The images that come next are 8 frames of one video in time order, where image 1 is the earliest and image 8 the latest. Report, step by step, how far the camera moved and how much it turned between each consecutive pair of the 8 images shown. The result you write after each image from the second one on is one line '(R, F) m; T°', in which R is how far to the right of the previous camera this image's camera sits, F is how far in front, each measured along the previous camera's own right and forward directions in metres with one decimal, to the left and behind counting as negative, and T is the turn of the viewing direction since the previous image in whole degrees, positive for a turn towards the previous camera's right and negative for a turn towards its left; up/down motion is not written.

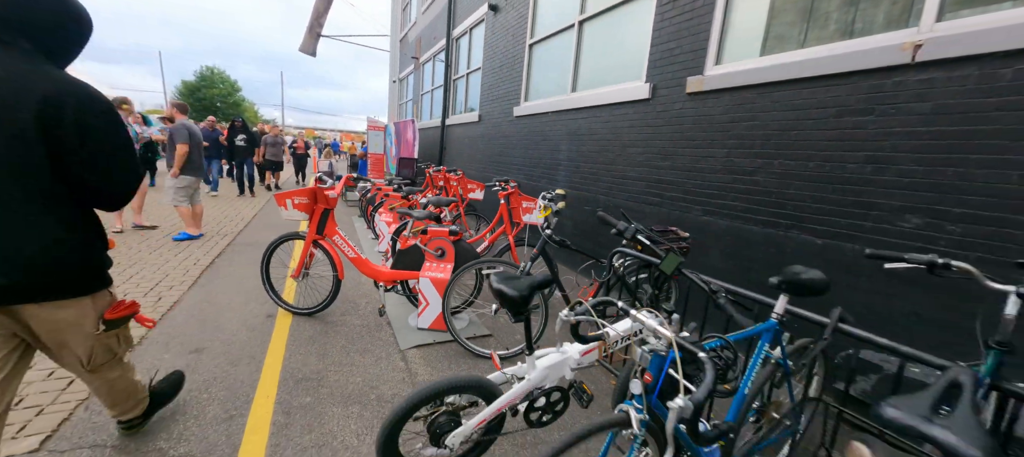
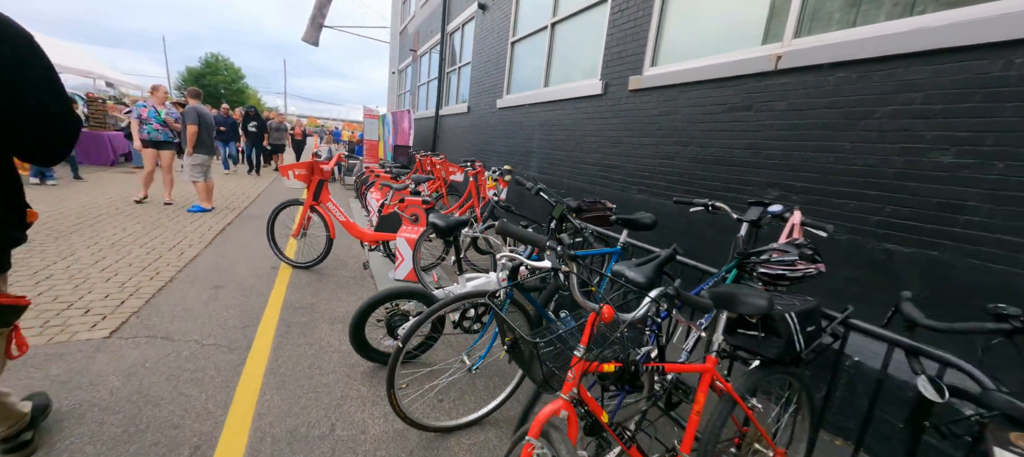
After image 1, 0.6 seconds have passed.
(+0.4, -0.7) m; 0°
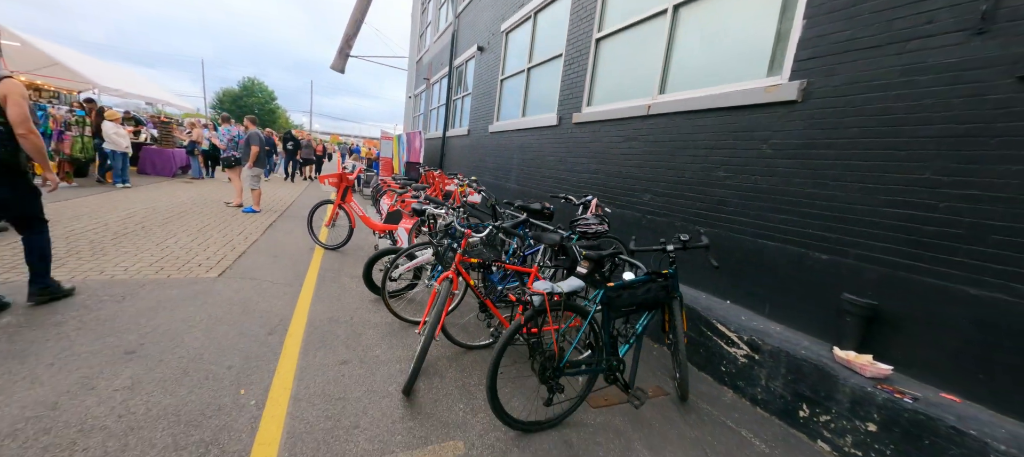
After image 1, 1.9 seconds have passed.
(+0.6, -1.5) m; -2°
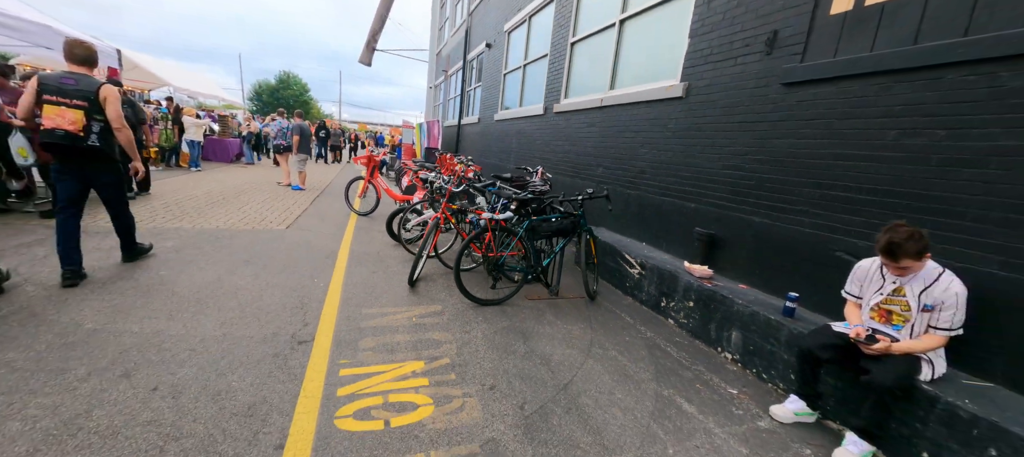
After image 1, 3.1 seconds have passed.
(+0.6, -1.4) m; -4°
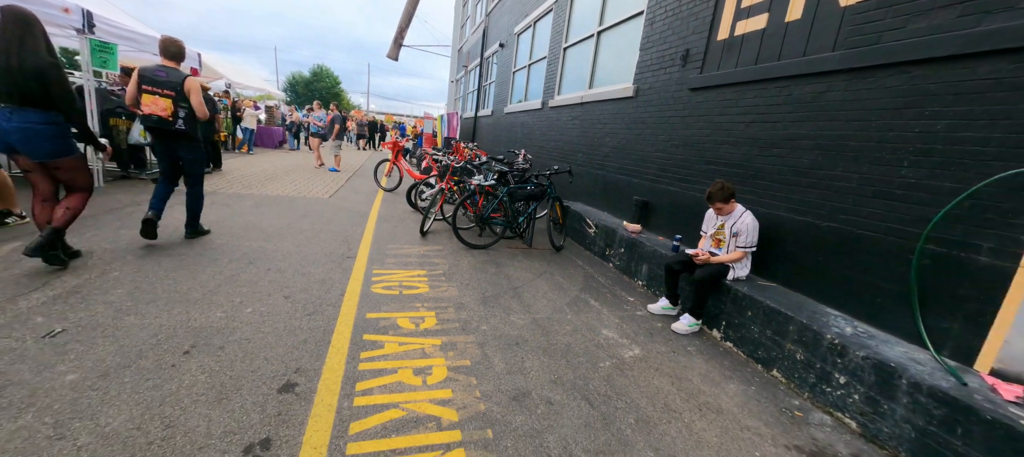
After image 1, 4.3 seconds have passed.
(+0.5, -1.4) m; -3°
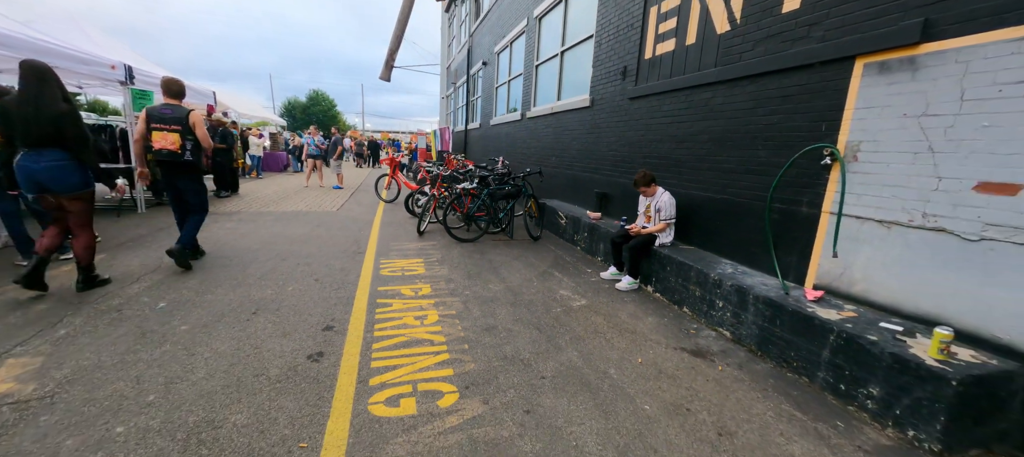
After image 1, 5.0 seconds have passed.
(+0.3, -1.0) m; 0°
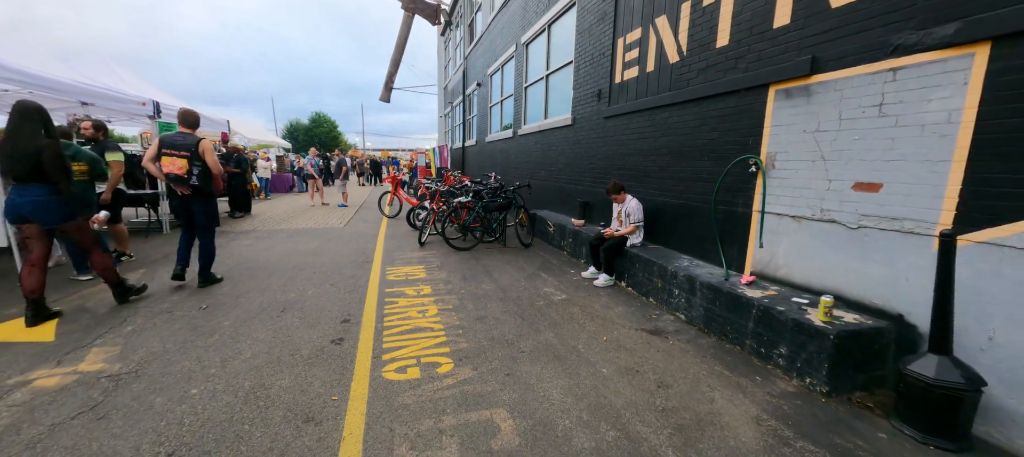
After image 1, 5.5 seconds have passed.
(+0.2, -0.6) m; 0°
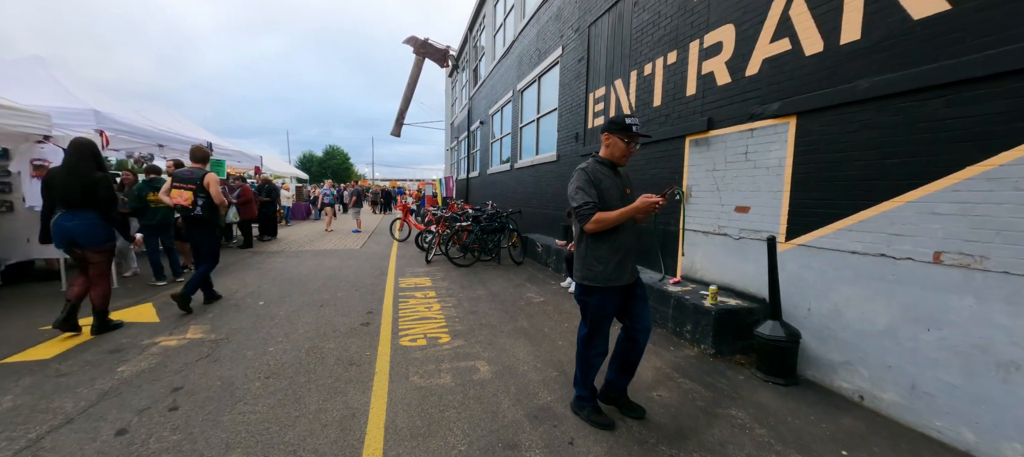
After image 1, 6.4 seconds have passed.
(+0.3, -1.2) m; -1°
